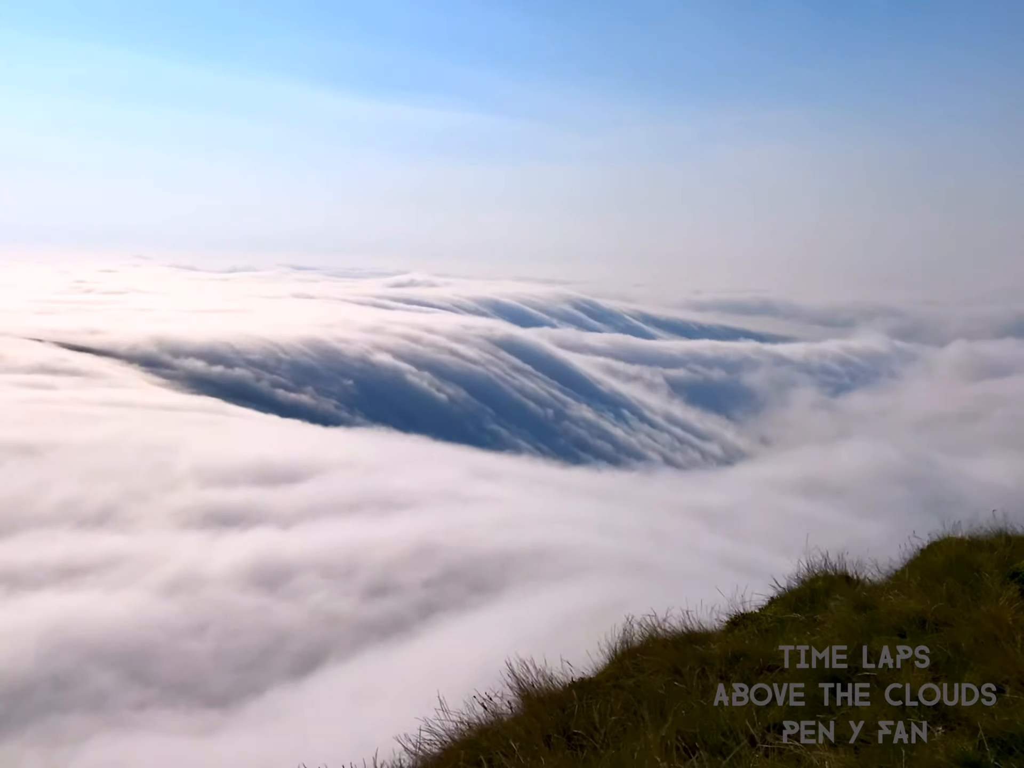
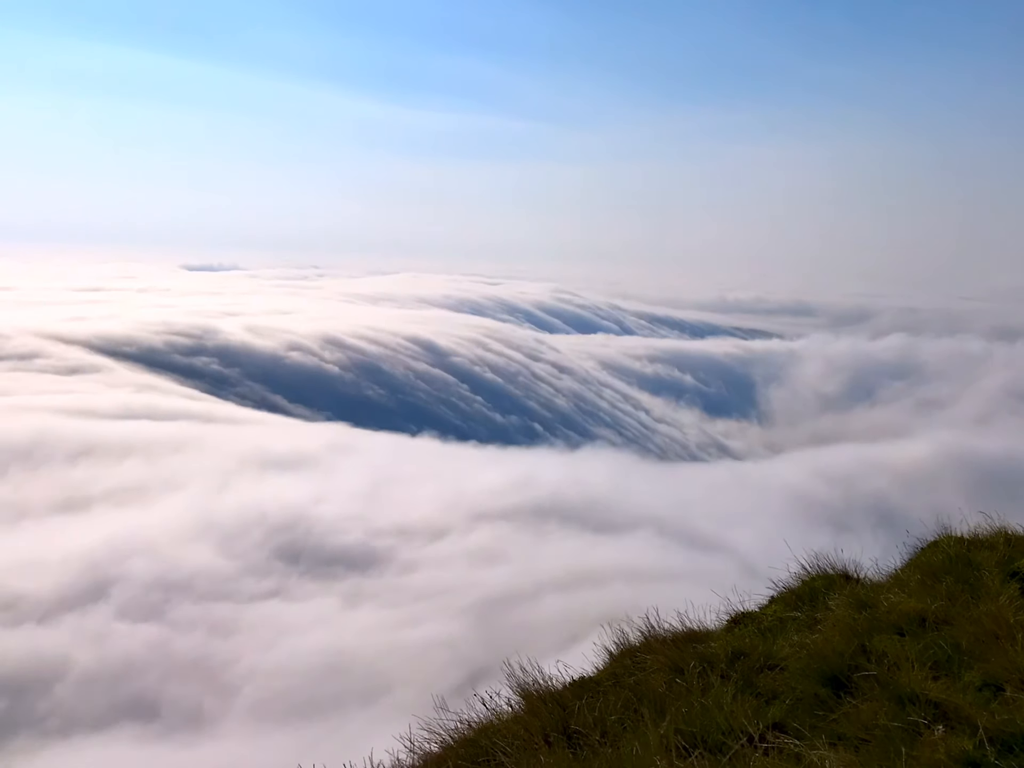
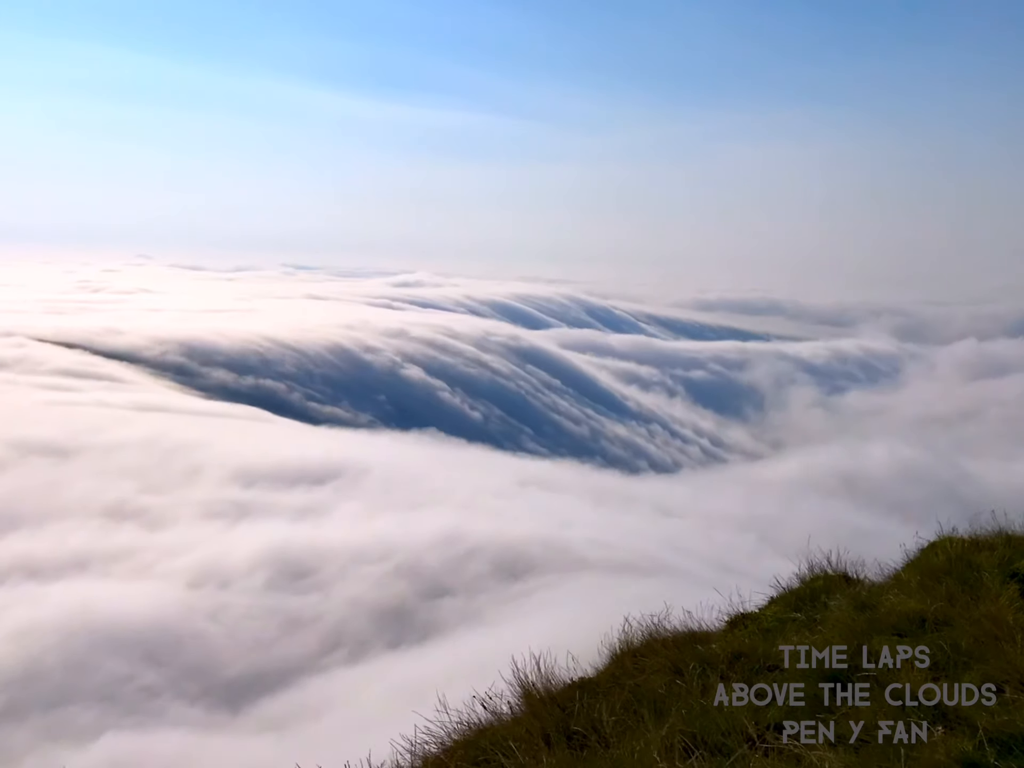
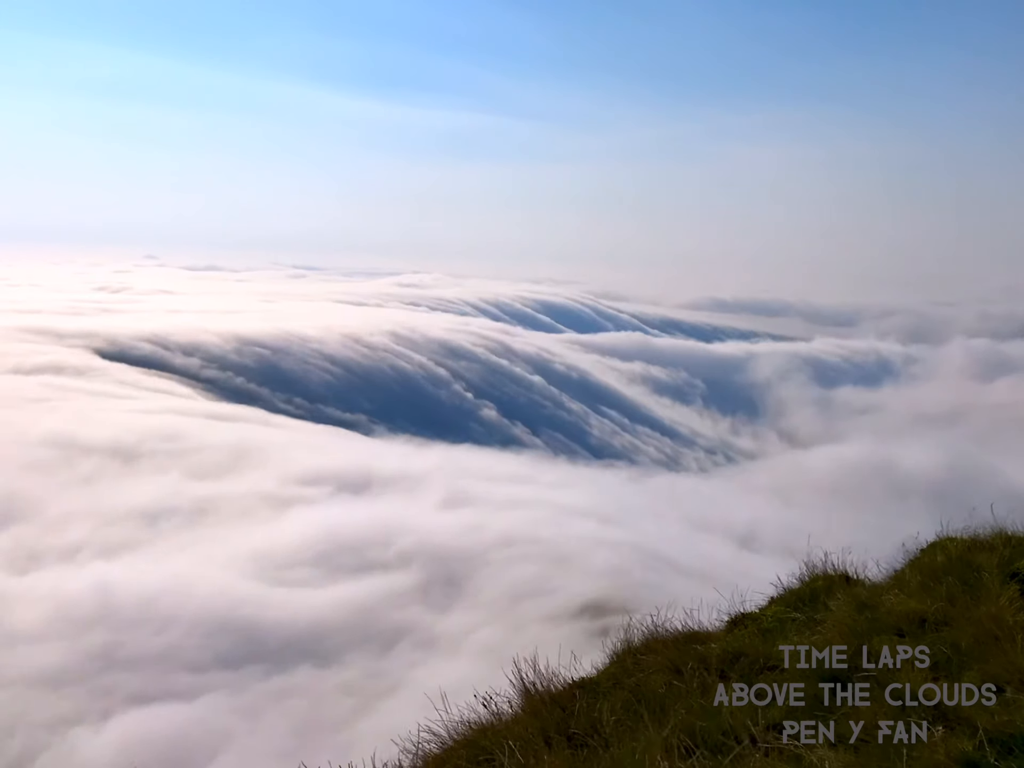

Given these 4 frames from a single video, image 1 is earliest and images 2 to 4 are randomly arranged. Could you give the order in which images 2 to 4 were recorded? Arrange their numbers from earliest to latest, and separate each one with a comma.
3, 4, 2
